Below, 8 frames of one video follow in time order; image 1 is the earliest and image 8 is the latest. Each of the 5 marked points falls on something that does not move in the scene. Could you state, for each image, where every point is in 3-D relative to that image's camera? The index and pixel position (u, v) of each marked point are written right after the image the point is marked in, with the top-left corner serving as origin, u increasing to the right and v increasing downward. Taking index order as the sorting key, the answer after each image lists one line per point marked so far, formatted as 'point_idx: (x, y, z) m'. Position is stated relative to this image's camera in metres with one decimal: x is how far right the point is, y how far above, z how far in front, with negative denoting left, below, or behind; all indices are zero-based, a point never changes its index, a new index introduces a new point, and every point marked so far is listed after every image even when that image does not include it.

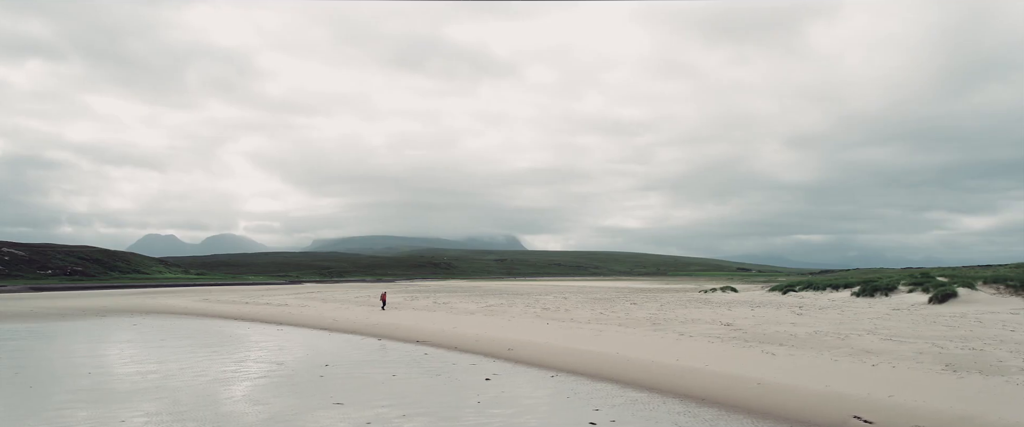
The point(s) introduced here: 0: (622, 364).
0: (+2.8, -3.9, +17.4) m
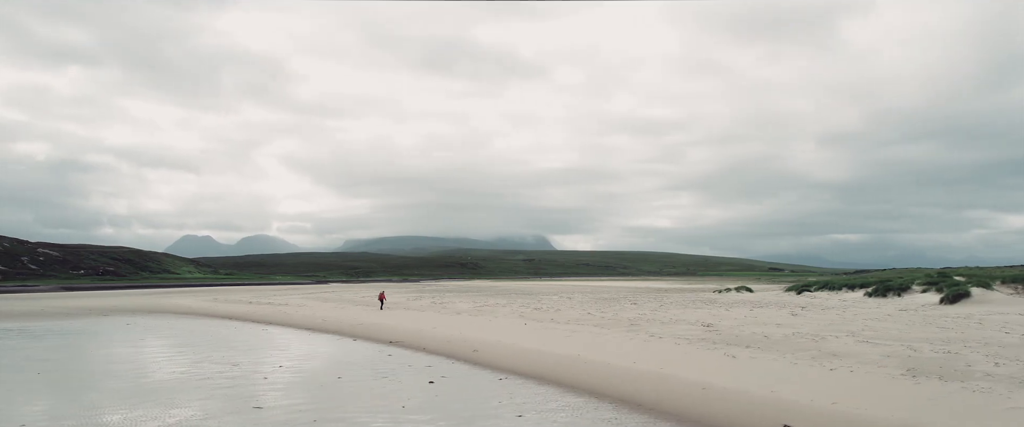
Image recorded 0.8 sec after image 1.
0: (+1.6, -3.8, +16.7) m
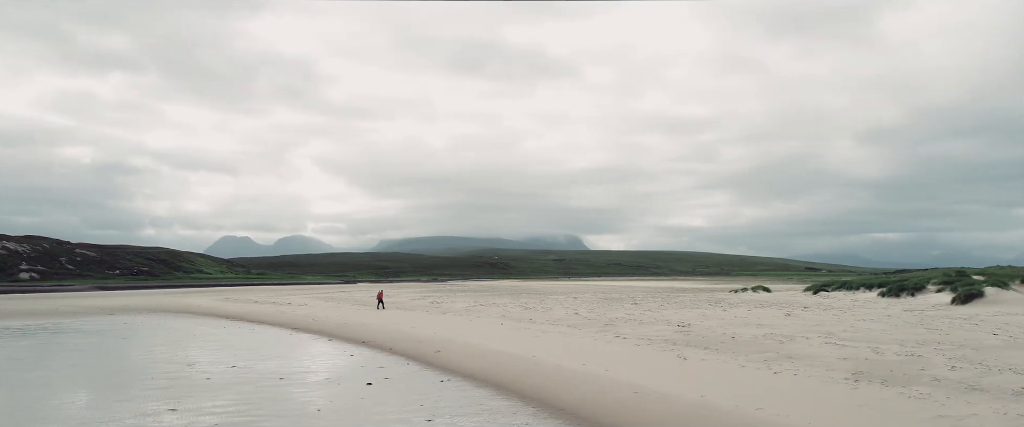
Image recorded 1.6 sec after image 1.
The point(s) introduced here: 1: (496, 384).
0: (+0.3, -3.7, +16.2) m
1: (-0.4, -3.7, +14.4) m
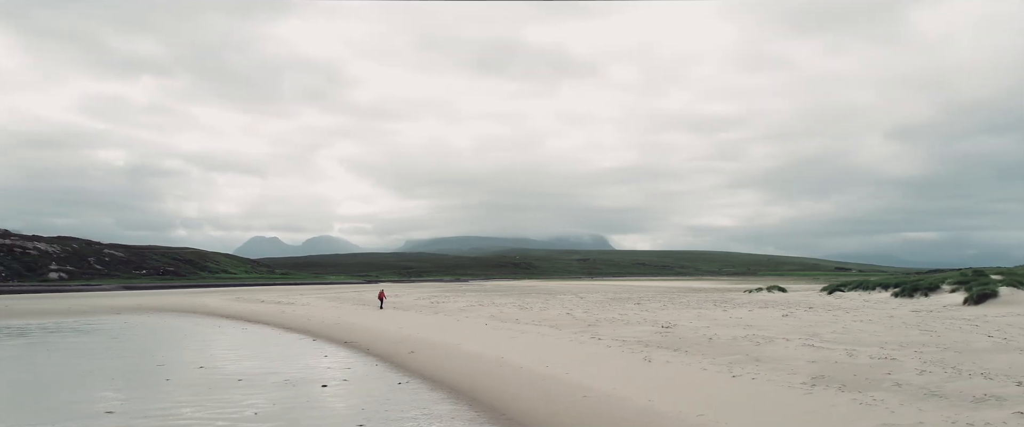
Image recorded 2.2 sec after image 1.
0: (-0.6, -3.7, +15.7) m
1: (-1.3, -3.6, +14.0) m
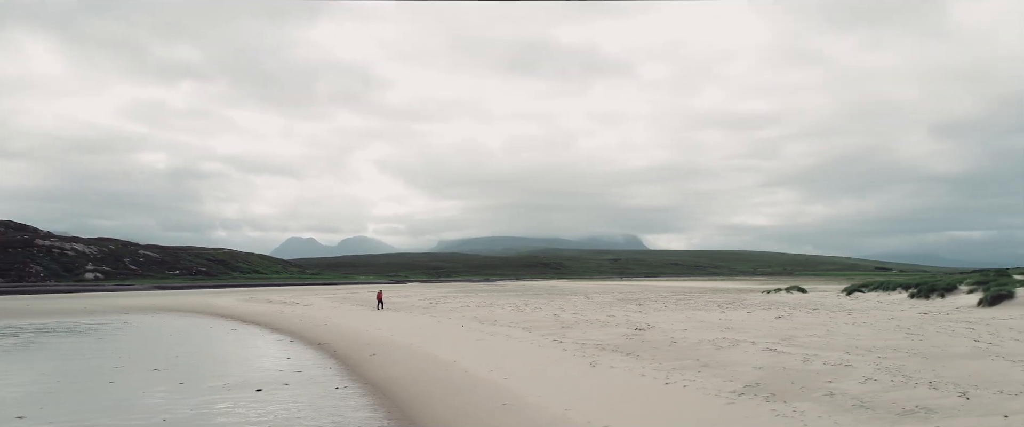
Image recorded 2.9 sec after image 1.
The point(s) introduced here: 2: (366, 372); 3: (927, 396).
0: (-1.8, -3.7, +15.2) m
1: (-2.6, -3.6, +13.5) m
2: (-3.6, -4.0, +16.7) m
3: (+6.0, -2.6, +9.7) m
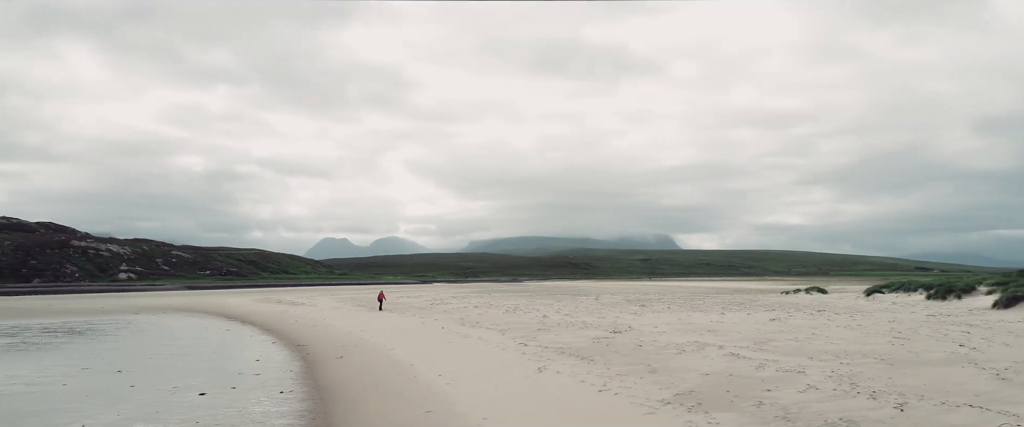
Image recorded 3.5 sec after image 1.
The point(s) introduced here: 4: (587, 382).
0: (-2.9, -3.7, +14.8) m
1: (-3.7, -3.6, +13.2) m
2: (-4.7, -4.0, +16.5) m
3: (+4.7, -2.6, +9.1) m
4: (+1.4, -3.0, +11.9) m
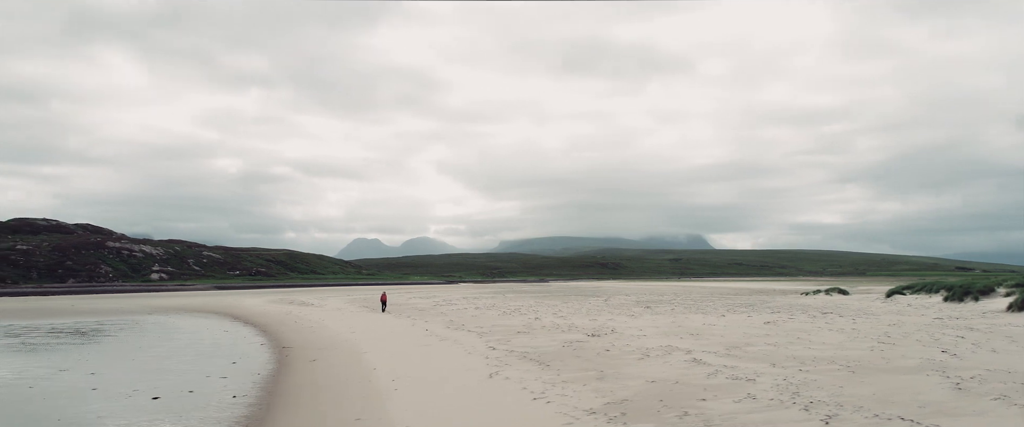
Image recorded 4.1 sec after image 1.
0: (-3.8, -3.7, +14.7) m
1: (-4.7, -3.7, +13.1) m
2: (-5.5, -4.0, +16.4) m
3: (+3.6, -2.7, +8.7) m
4: (+0.3, -3.1, +11.7) m
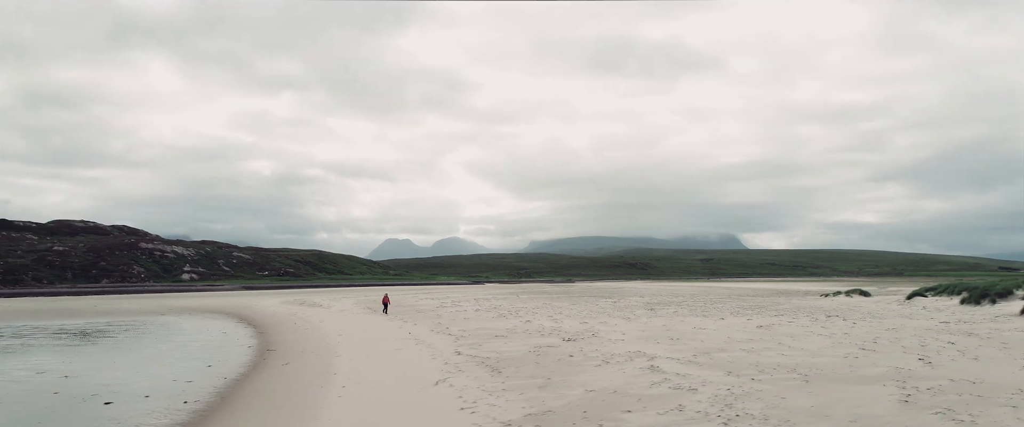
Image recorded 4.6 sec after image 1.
0: (-4.8, -3.8, +14.6) m
1: (-5.7, -3.8, +13.0) m
2: (-6.4, -4.1, +16.4) m
3: (+2.4, -2.7, +8.3) m
4: (-0.7, -3.1, +11.4) m
